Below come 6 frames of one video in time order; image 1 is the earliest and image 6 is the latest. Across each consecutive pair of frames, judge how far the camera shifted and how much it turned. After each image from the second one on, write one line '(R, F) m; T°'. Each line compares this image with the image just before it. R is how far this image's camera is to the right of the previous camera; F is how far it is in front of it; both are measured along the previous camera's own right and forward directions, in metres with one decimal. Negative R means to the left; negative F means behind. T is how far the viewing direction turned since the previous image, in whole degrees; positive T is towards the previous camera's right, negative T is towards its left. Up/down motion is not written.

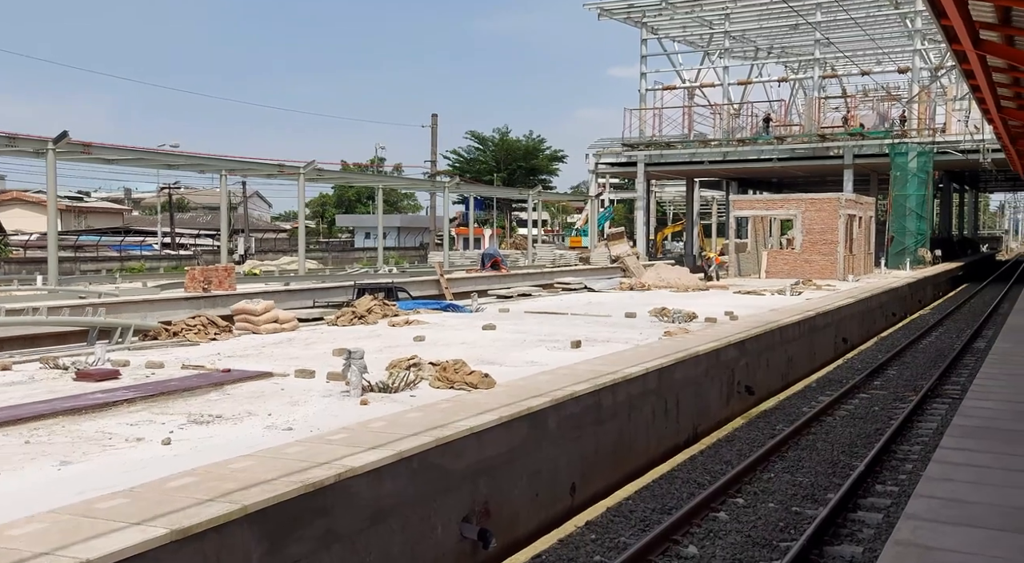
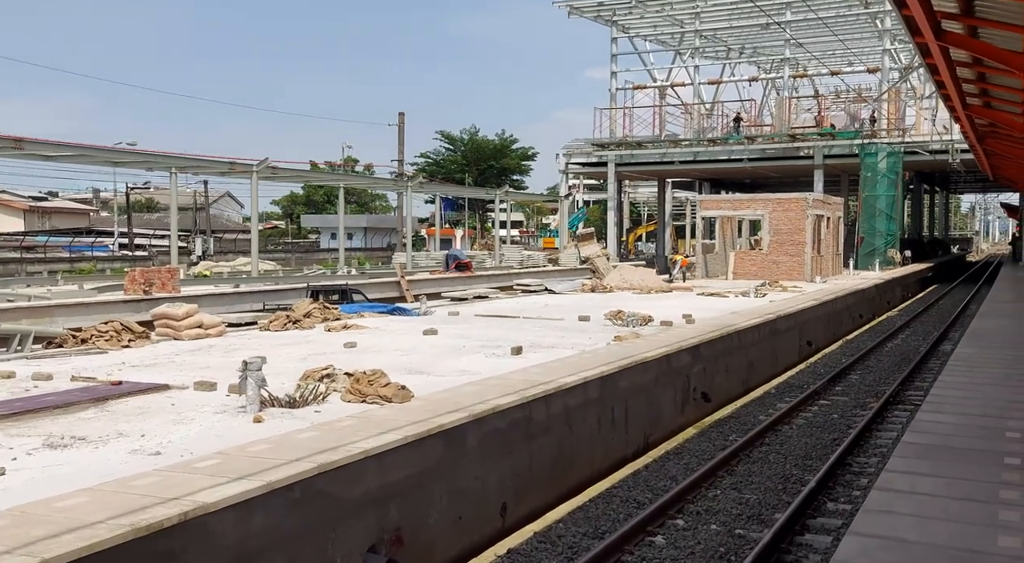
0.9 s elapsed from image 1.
(+0.5, +0.8) m; +1°
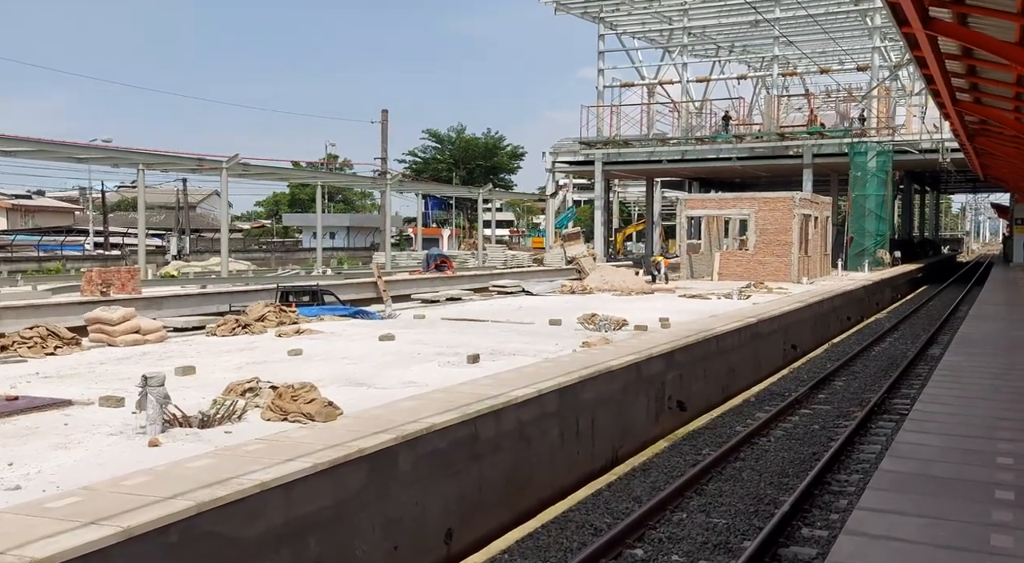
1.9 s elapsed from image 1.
(+0.4, +0.9) m; 0°
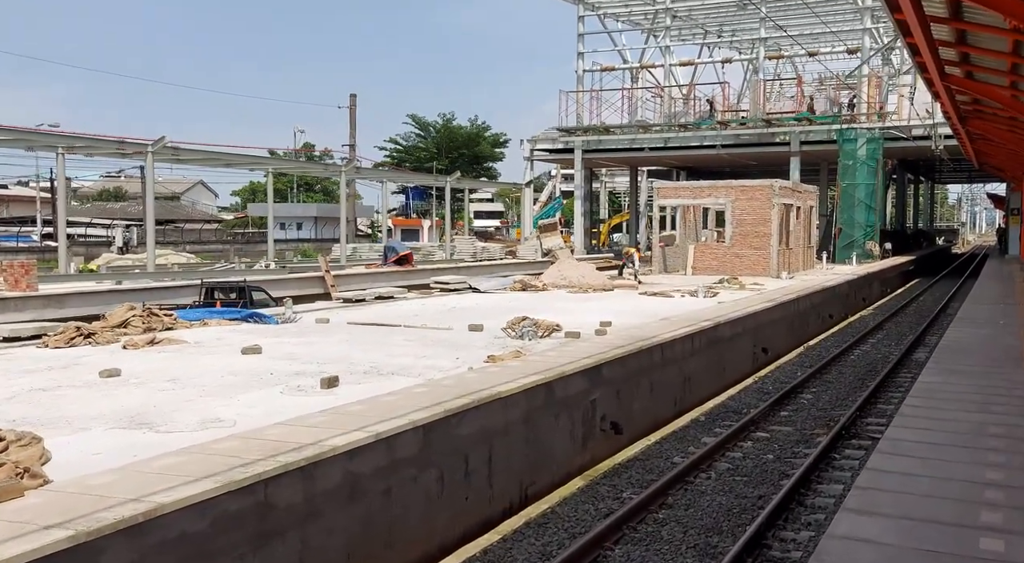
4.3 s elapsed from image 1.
(+1.2, +2.4) m; 0°
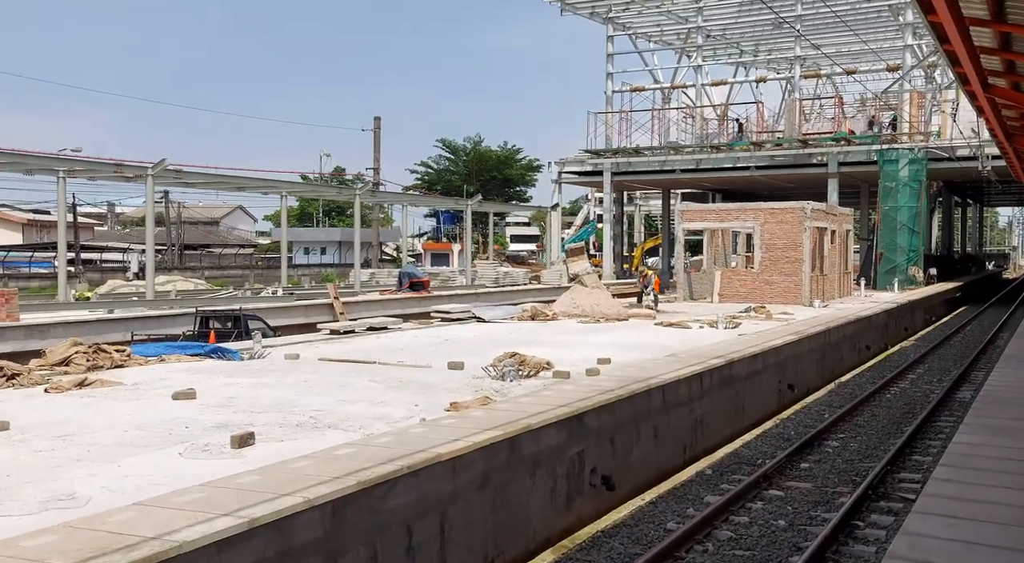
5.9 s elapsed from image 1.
(+0.7, +1.5) m; -2°
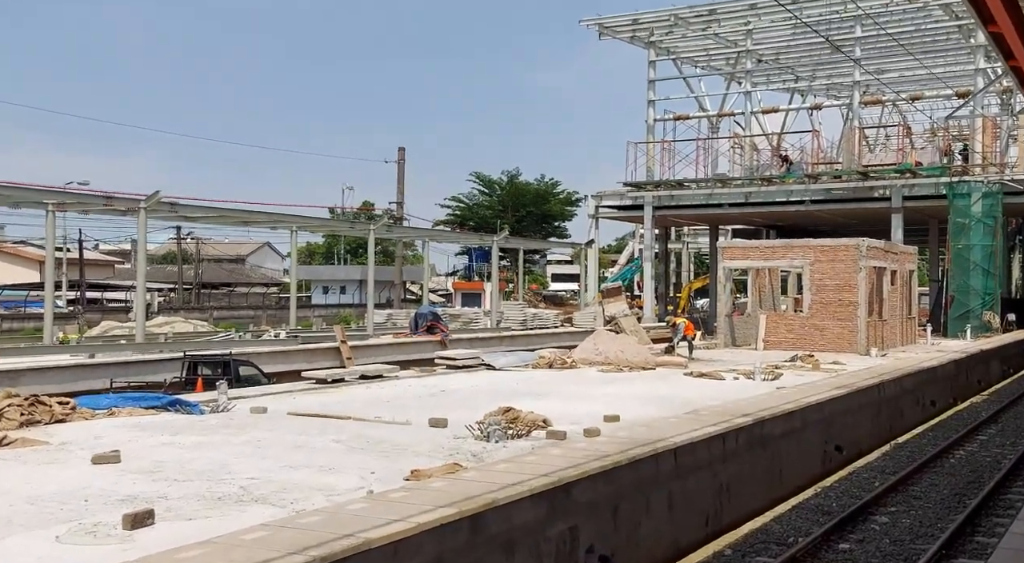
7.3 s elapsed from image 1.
(+0.3, +1.9) m; -2°
